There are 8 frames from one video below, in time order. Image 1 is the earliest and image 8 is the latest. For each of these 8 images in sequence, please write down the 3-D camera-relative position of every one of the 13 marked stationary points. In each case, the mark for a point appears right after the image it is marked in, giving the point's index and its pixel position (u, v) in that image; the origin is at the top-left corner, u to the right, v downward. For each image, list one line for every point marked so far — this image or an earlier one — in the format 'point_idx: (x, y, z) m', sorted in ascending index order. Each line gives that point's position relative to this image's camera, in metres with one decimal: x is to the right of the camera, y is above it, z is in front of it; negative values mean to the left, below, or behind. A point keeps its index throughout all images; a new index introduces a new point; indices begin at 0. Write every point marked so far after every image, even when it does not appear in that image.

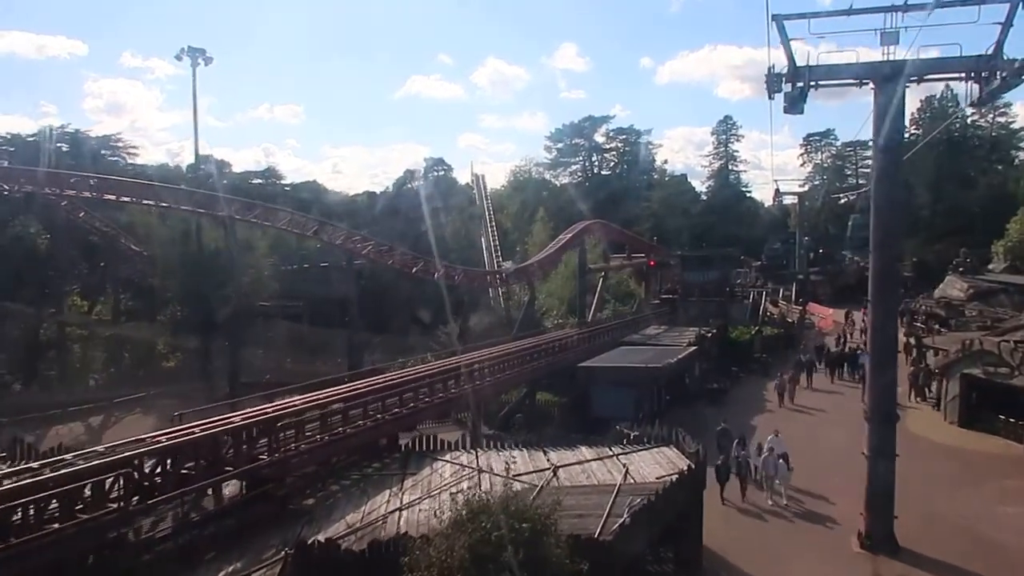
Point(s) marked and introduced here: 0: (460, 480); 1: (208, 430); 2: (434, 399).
0: (-0.8, -3.1, +13.8) m
1: (-4.3, -2.0, +12.1) m
2: (-1.6, -2.5, +19.3) m
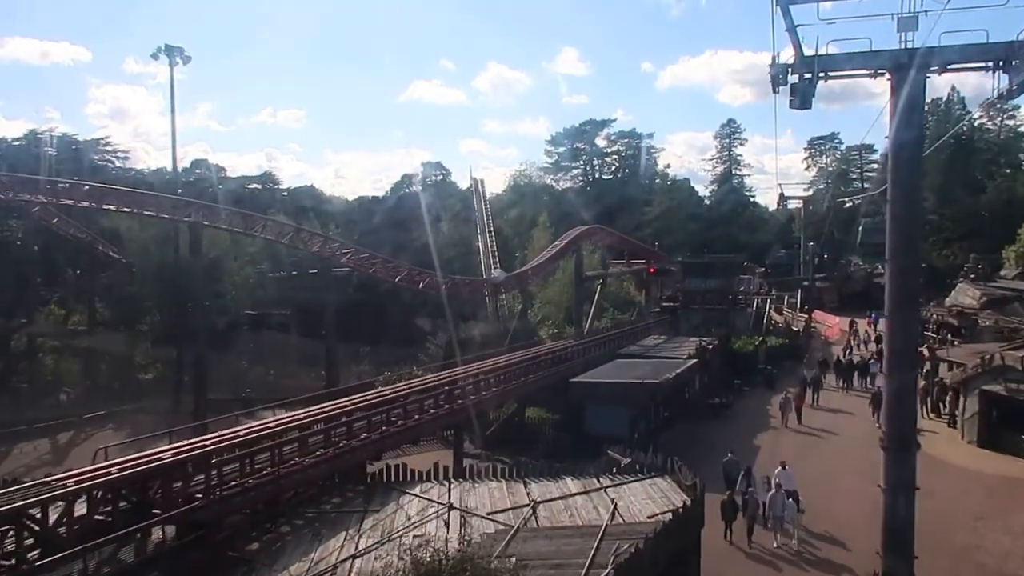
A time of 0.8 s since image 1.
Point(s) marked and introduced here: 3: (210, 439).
0: (-1.2, -3.3, +12.2) m
1: (-4.7, -2.2, +10.6) m
2: (-2.0, -2.7, +17.8) m
3: (-4.4, -2.2, +12.3) m
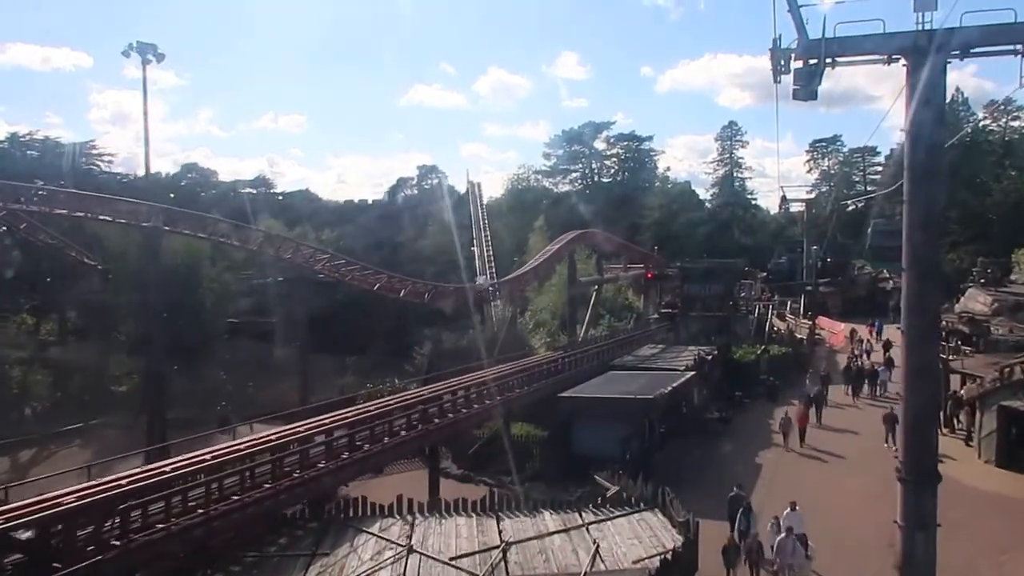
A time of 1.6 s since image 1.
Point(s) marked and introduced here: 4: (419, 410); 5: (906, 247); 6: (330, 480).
0: (-1.7, -3.5, +10.7) m
1: (-5.1, -2.4, +9.1) m
2: (-2.4, -2.9, +16.2) m
3: (-4.8, -2.4, +10.8) m
4: (-1.9, -2.5, +17.8) m
5: (+4.1, +0.5, +9.0) m
6: (-3.0, -3.1, +14.0) m
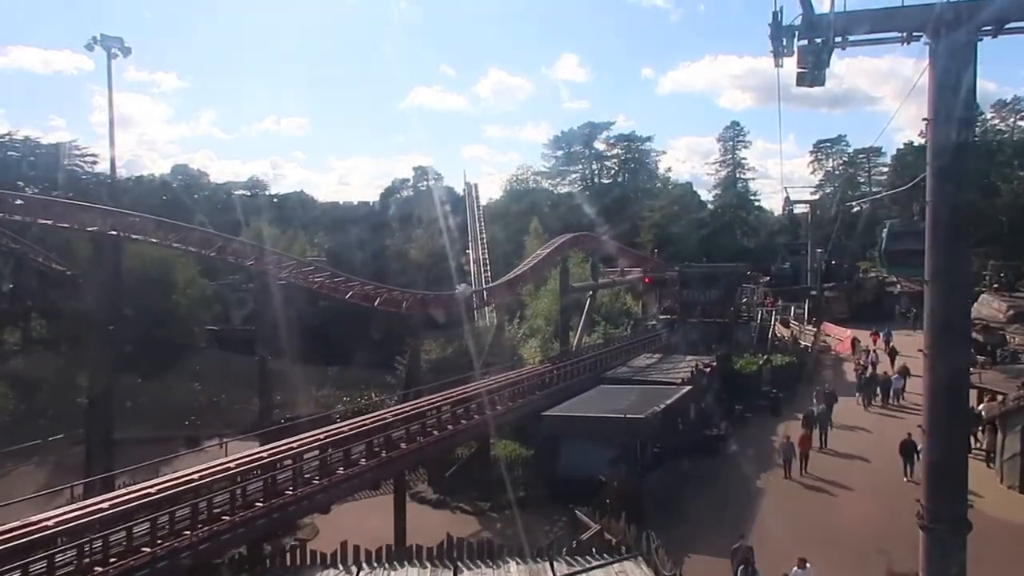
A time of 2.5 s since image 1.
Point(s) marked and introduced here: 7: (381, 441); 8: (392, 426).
0: (-2.2, -3.7, +9.0) m
1: (-5.7, -2.6, +7.3) m
2: (-2.9, -3.1, +14.5) m
3: (-5.3, -2.6, +9.1) m
4: (-2.4, -2.7, +16.0) m
5: (+3.6, +0.3, +7.3) m
6: (-3.5, -3.3, +12.2) m
7: (-2.4, -2.8, +15.8) m
8: (-2.3, -2.7, +16.3) m
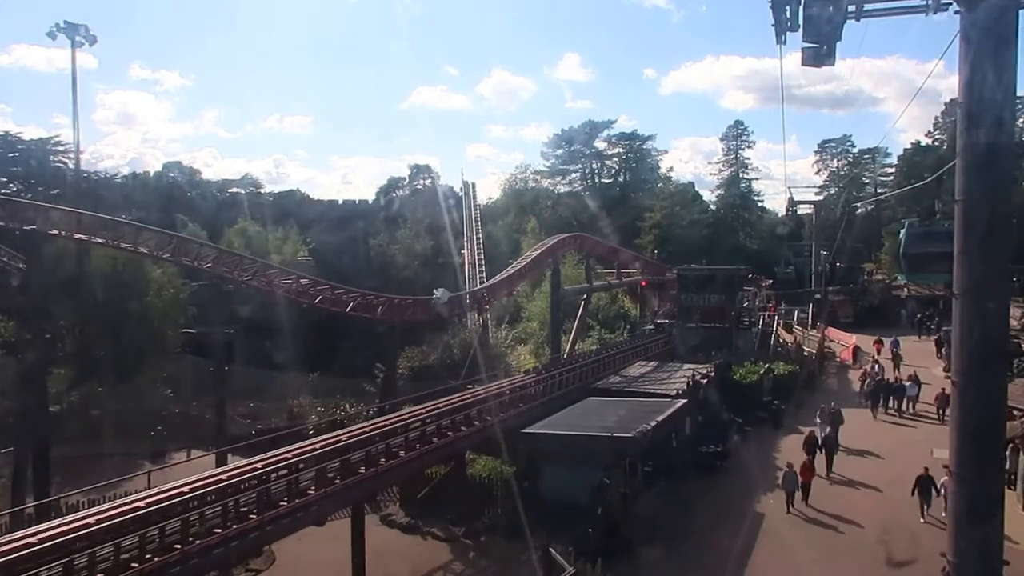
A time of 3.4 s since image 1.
0: (-2.7, -3.8, +7.4) m
1: (-6.2, -2.7, +5.7) m
2: (-3.4, -3.2, +12.9) m
3: (-5.8, -2.7, +7.5) m
4: (-2.9, -2.8, +14.4) m
5: (+3.1, +0.1, +5.6) m
6: (-4.0, -3.4, +10.6) m
7: (-2.9, -3.0, +14.2) m
8: (-2.8, -2.8, +14.6) m
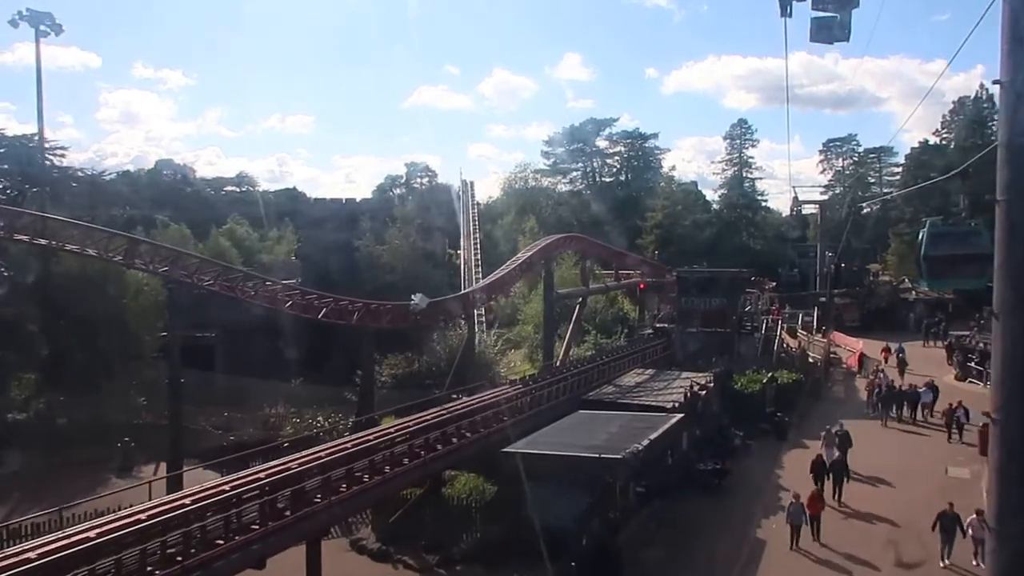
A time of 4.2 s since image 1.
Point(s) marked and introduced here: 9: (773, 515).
0: (-3.1, -3.9, +5.9) m
1: (-6.6, -2.8, +4.3) m
2: (-3.8, -3.3, +11.4) m
3: (-6.3, -2.8, +6.0) m
4: (-3.3, -3.0, +13.0) m
5: (+2.6, 0.0, +4.1) m
6: (-4.4, -3.5, +9.2) m
7: (-3.4, -3.1, +12.7) m
8: (-3.2, -2.9, +13.2) m
9: (+5.7, -5.0, +18.8) m
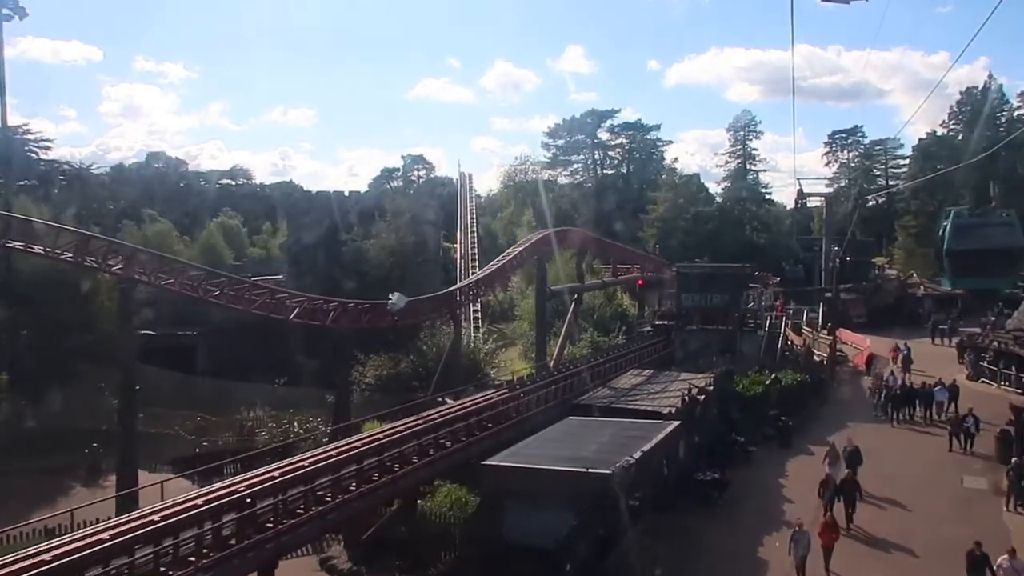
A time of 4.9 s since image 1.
0: (-3.5, -4.0, +4.6) m
1: (-7.0, -2.9, +3.0) m
2: (-4.2, -3.4, +10.1) m
3: (-6.7, -2.9, +4.8) m
4: (-3.7, -3.0, +11.6) m
5: (+2.2, -0.1, +2.8) m
6: (-4.8, -3.6, +7.9) m
7: (-3.7, -3.1, +11.4) m
8: (-3.6, -2.9, +11.9) m
9: (+5.4, -4.9, +17.4) m
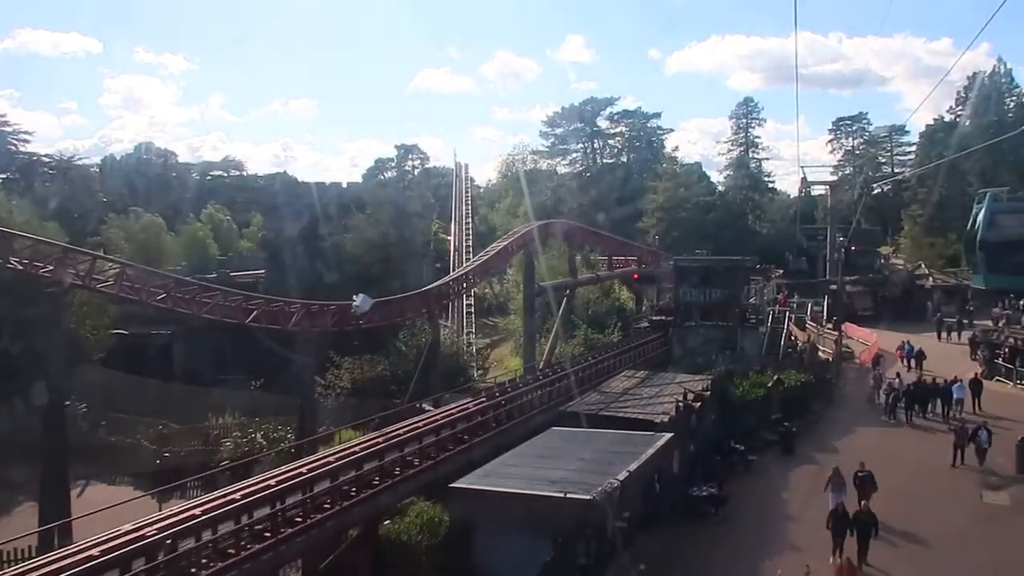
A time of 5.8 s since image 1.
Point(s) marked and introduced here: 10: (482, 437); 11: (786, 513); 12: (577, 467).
0: (-4.0, -4.2, +3.0) m
1: (-7.6, -3.1, +1.4) m
2: (-4.7, -3.5, +8.5) m
3: (-7.2, -3.1, +3.2) m
4: (-4.1, -3.1, +10.1) m
5: (+1.7, -0.3, +1.1) m
6: (-5.3, -3.7, +6.3) m
7: (-4.2, -3.2, +9.8) m
8: (-4.1, -3.0, +10.3) m
9: (+4.9, -4.9, +15.8) m
10: (-0.5, -3.0, +17.9) m
11: (+5.8, -4.7, +17.9) m
12: (+1.2, -3.1, +14.9) m
